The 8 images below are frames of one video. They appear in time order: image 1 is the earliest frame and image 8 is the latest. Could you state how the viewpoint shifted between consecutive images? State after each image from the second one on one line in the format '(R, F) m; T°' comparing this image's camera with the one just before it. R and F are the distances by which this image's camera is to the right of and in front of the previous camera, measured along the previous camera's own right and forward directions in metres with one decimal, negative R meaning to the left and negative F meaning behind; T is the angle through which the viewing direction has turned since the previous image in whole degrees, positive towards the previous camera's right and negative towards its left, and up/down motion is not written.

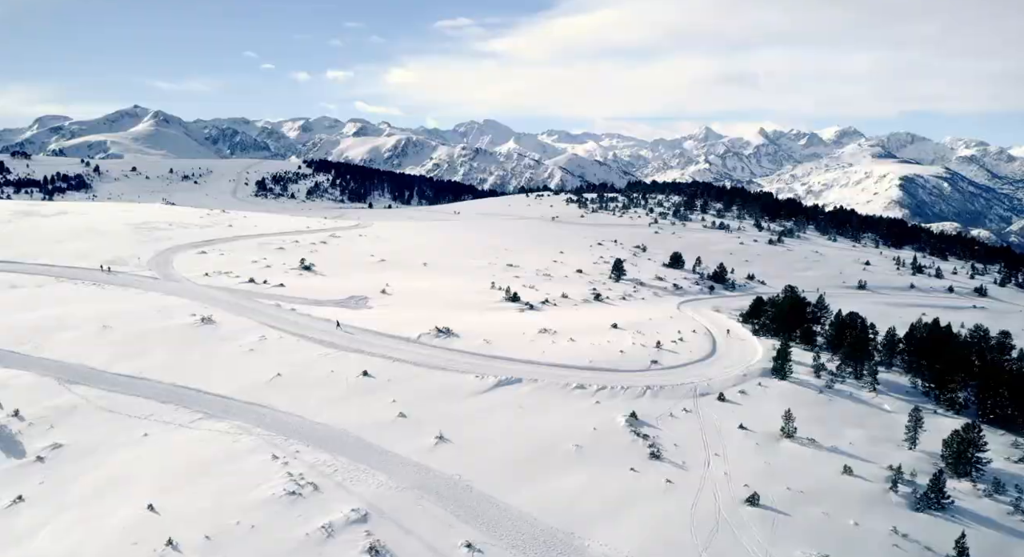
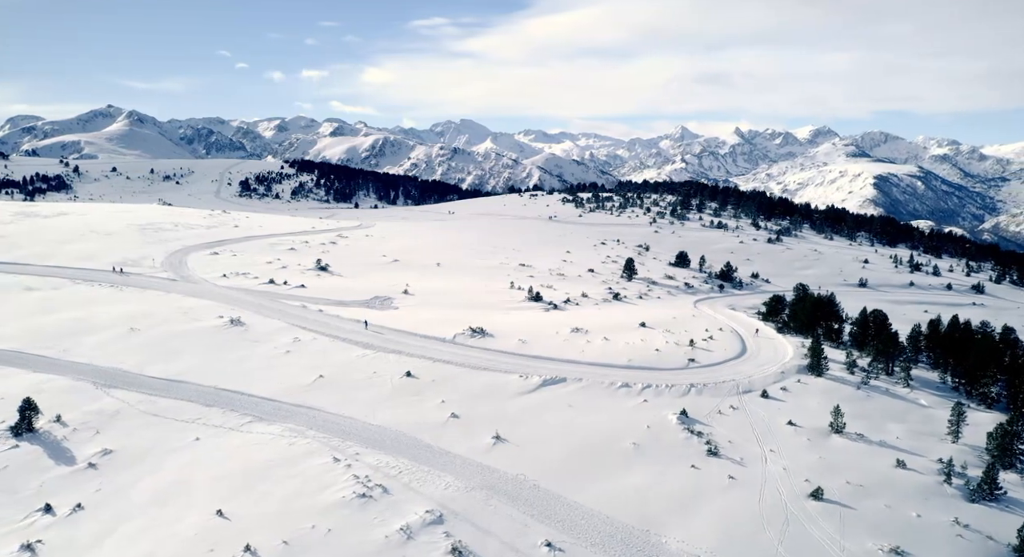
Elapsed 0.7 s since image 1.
(-4.2, +0.1) m; +2°
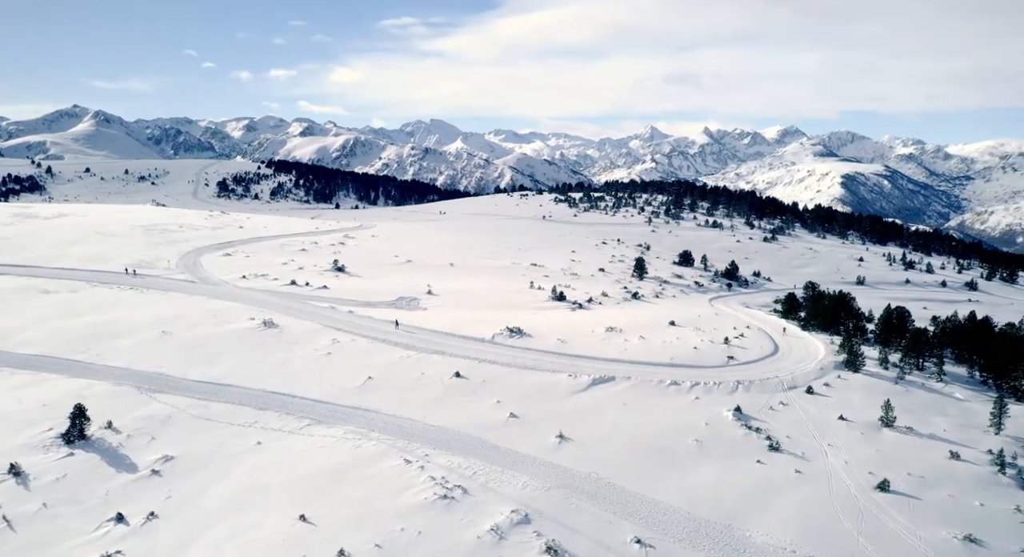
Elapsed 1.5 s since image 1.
(-4.9, +0.1) m; +2°
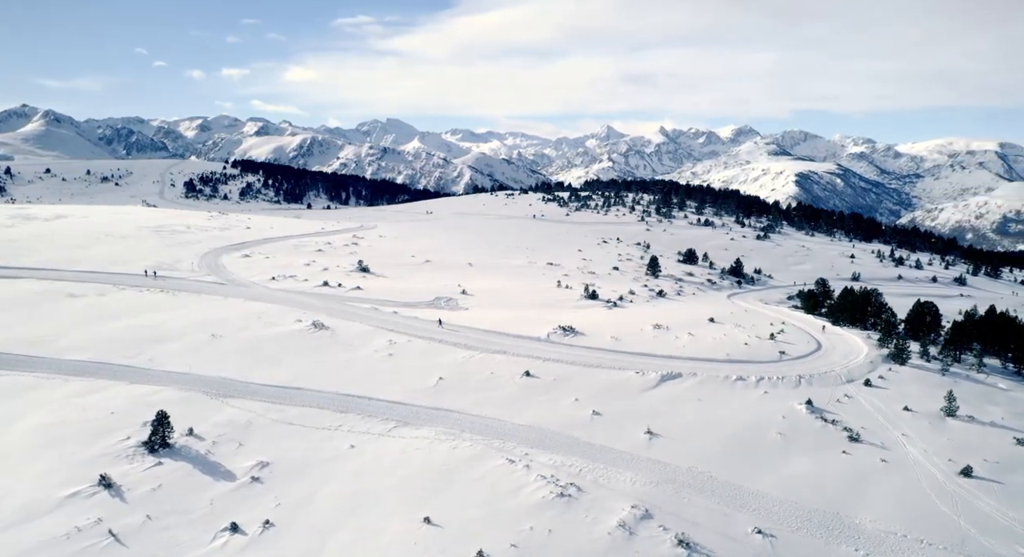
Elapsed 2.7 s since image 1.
(-7.0, 0.0) m; +3°
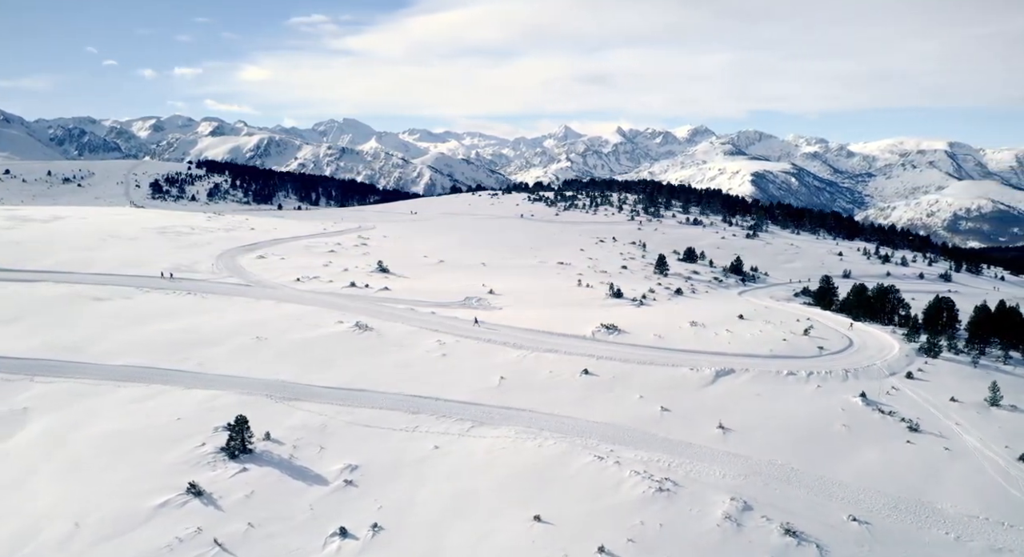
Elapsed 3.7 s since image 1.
(-6.3, -0.1) m; +3°
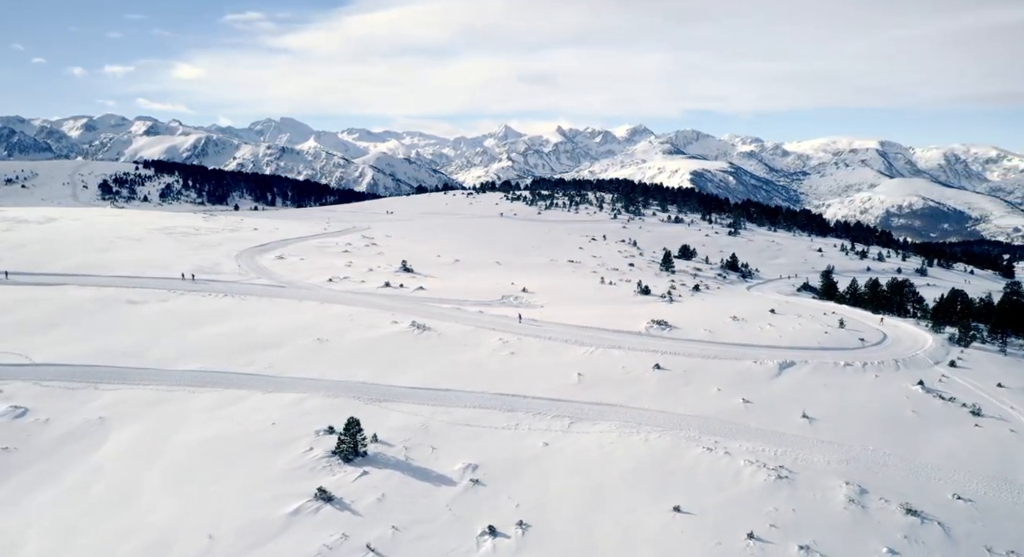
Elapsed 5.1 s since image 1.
(-8.4, -0.2) m; +4°
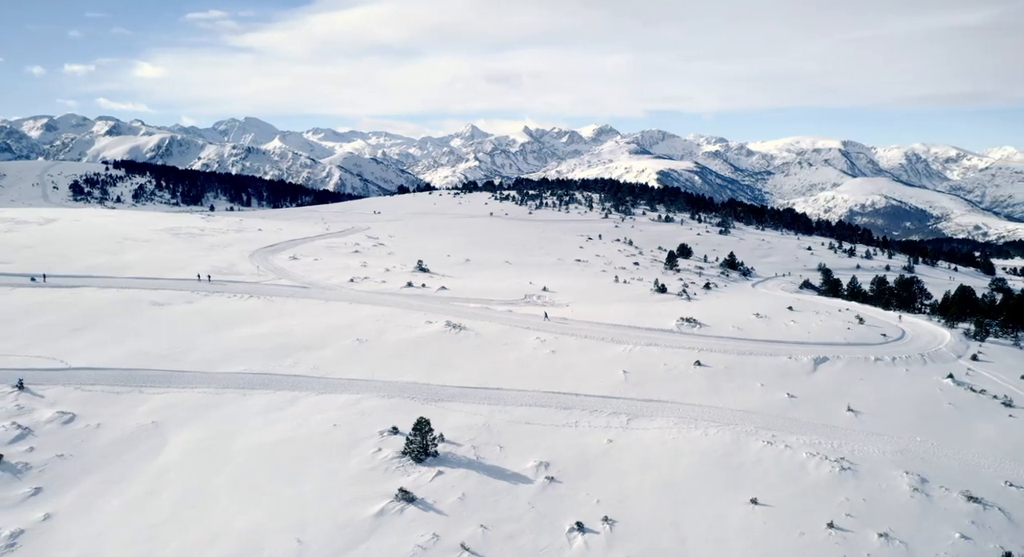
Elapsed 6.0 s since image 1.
(-4.9, -0.3) m; +2°
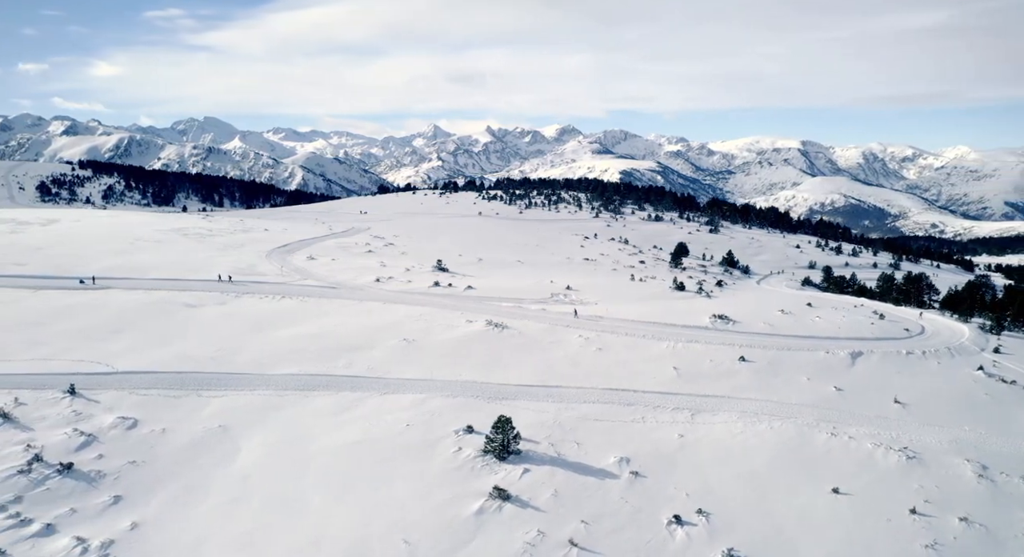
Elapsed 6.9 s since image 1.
(-5.7, -0.4) m; +3°
